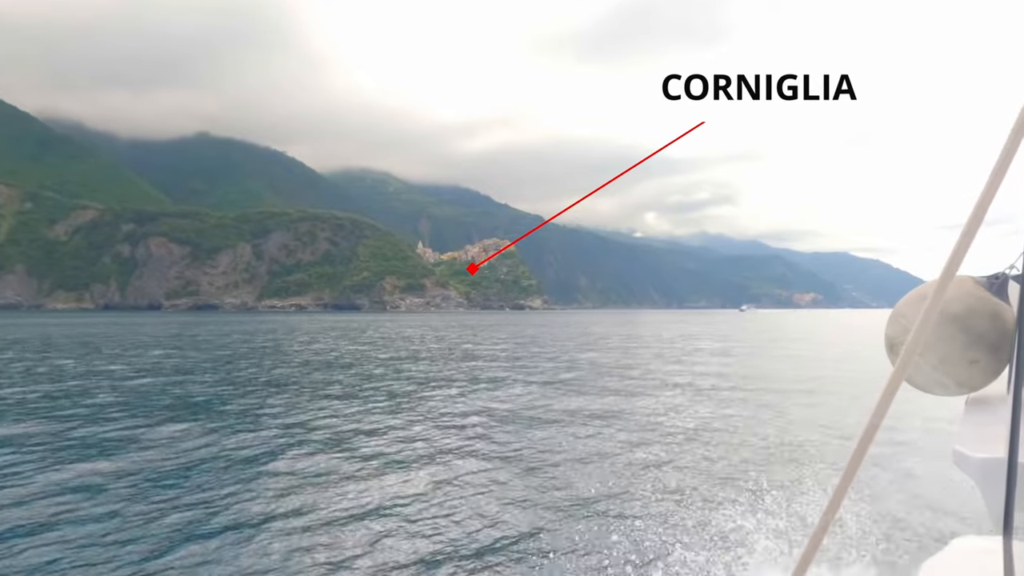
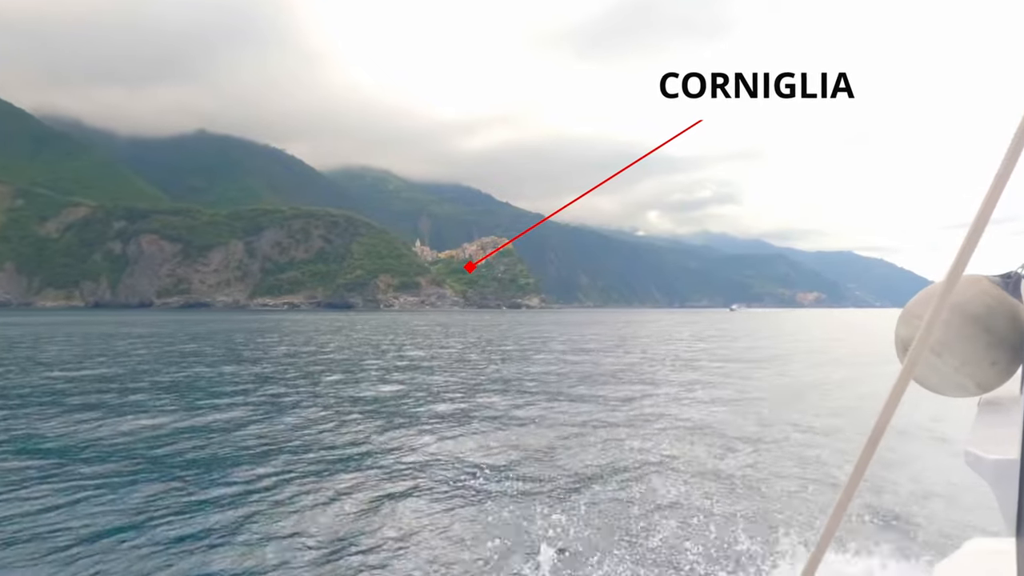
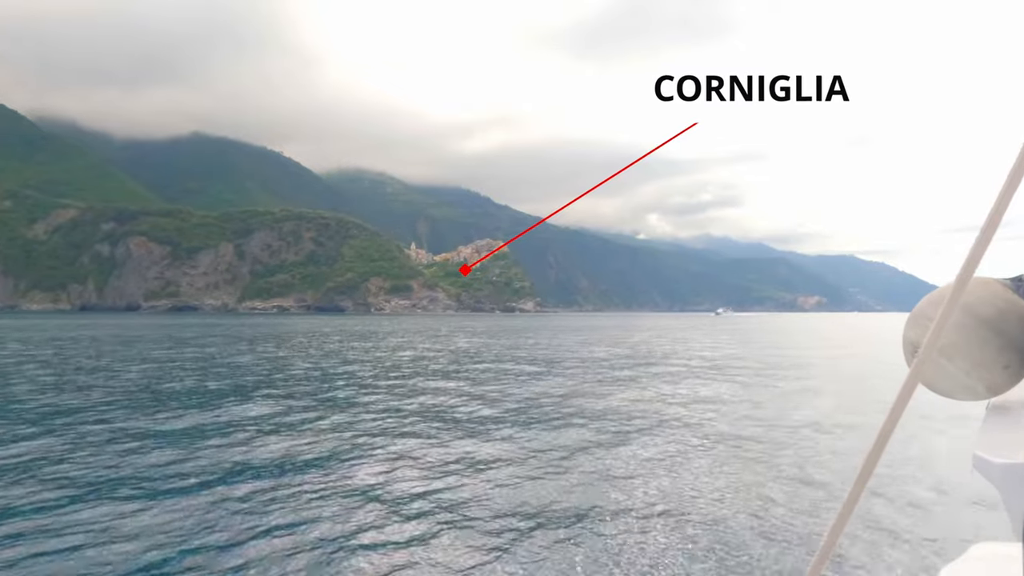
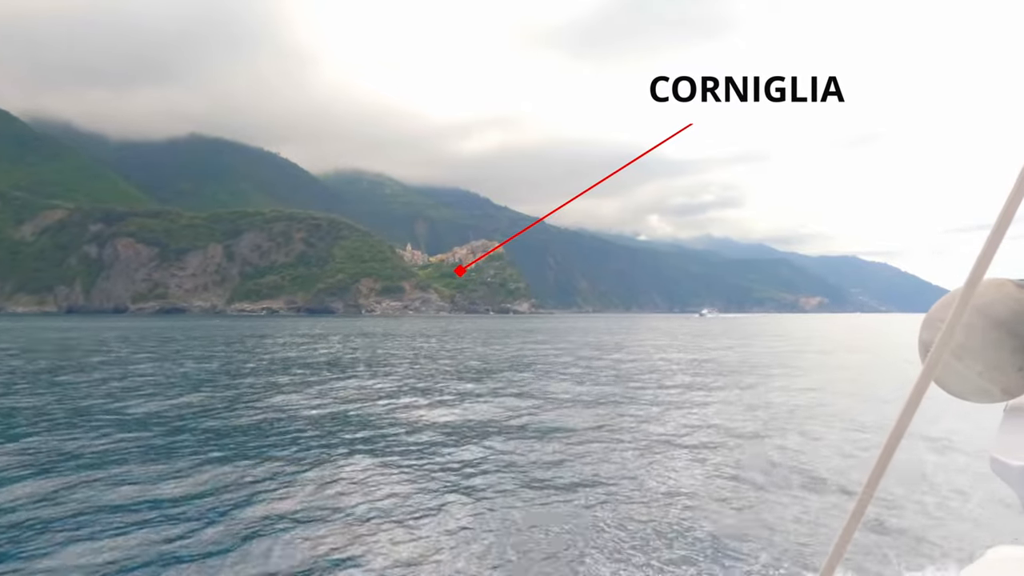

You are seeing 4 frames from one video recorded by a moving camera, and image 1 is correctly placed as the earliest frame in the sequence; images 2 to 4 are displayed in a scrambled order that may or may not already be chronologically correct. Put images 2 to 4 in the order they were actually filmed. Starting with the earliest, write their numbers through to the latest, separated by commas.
2, 3, 4
